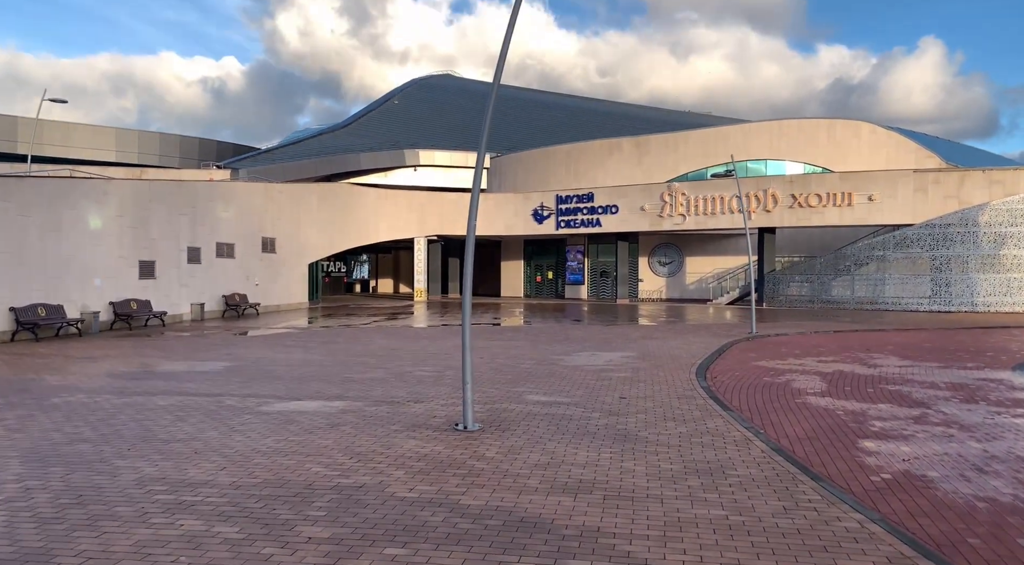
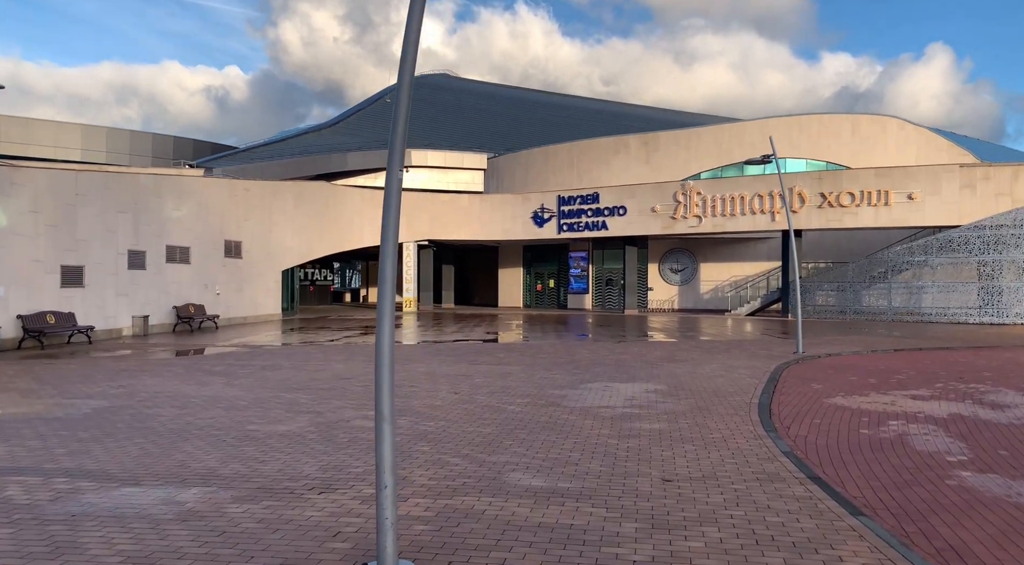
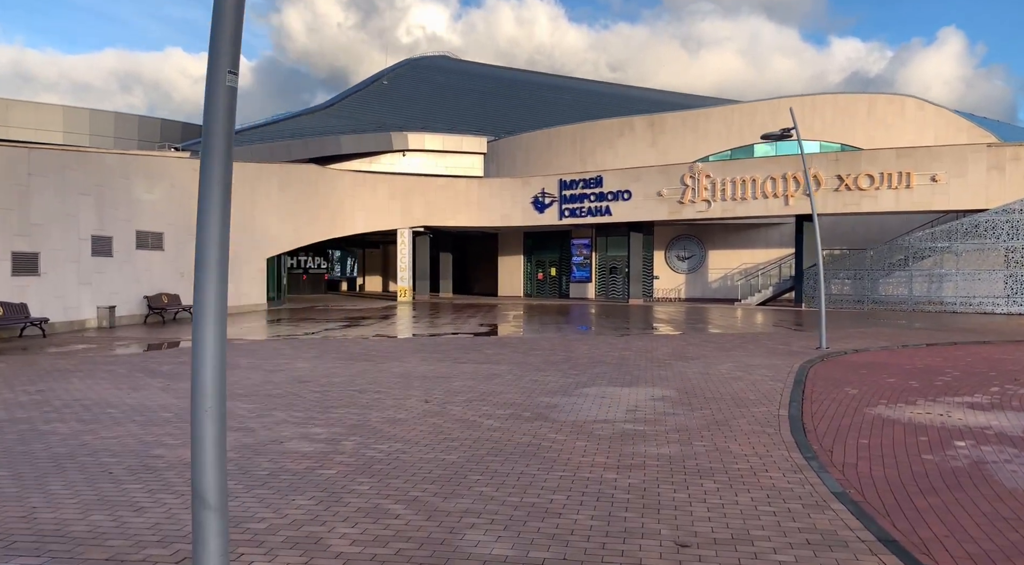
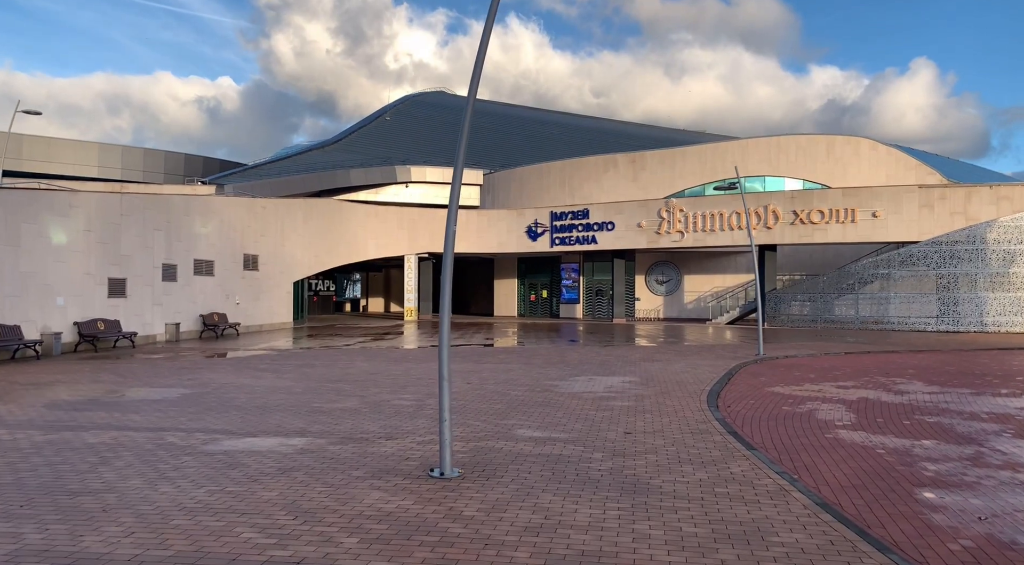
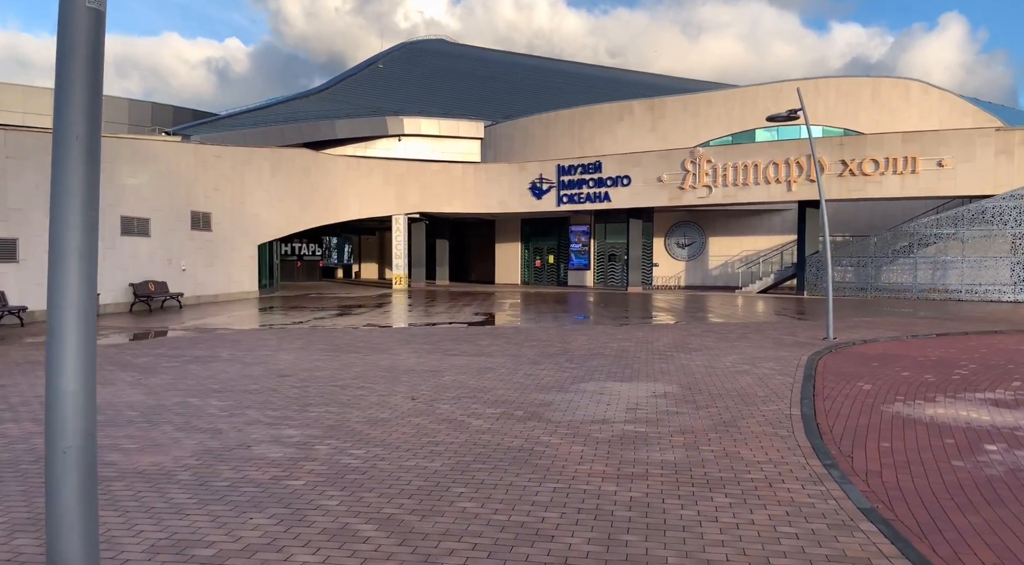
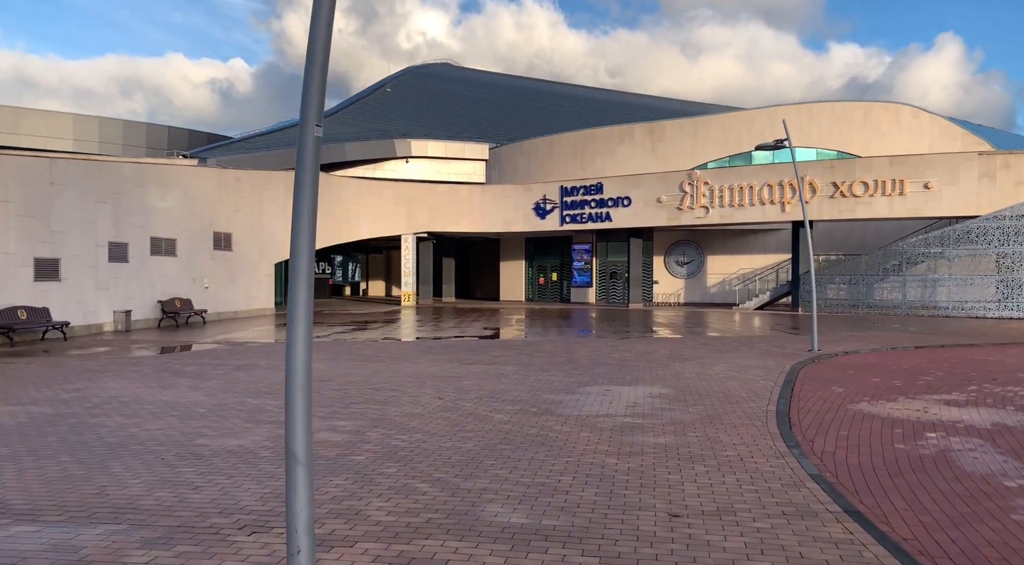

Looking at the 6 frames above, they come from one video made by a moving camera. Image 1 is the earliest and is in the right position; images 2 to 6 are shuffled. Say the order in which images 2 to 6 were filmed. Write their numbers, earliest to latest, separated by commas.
4, 2, 6, 3, 5
